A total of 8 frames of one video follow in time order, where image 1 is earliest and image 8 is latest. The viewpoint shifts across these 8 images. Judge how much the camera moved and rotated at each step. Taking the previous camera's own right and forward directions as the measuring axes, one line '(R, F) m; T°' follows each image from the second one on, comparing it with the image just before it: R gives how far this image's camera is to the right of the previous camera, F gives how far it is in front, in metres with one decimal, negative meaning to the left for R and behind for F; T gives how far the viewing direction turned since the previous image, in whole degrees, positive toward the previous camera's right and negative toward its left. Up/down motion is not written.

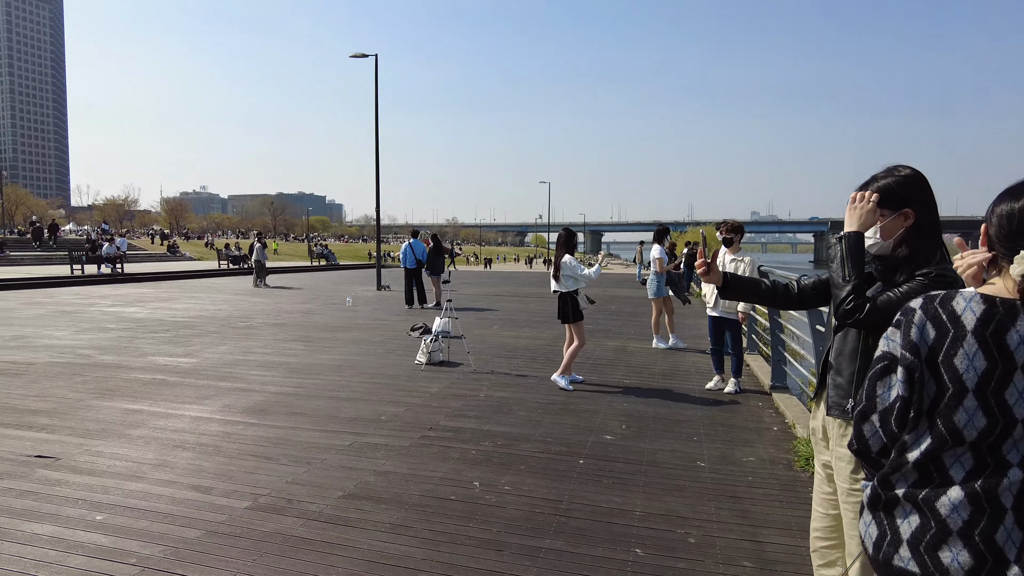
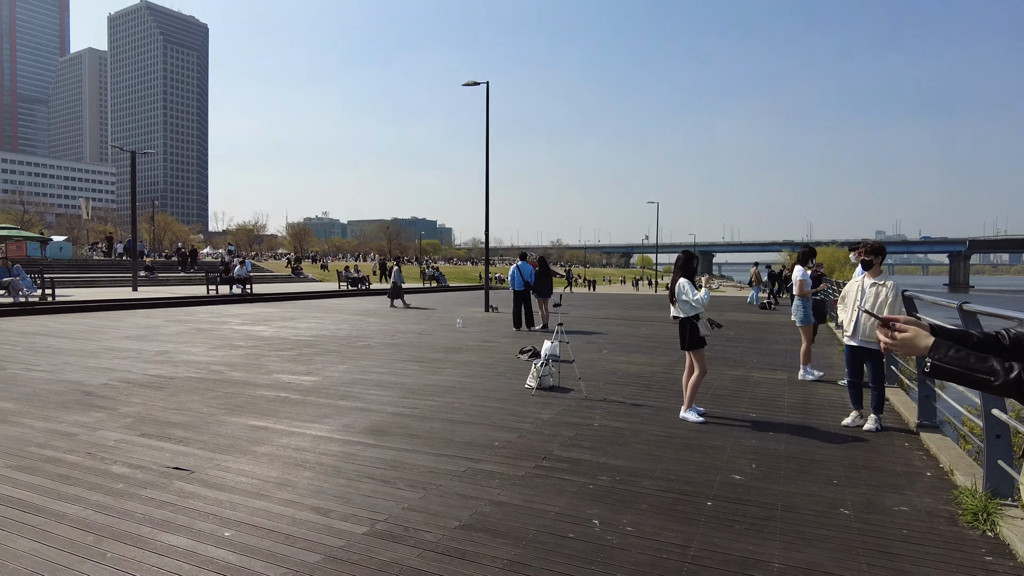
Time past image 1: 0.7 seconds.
(-0.1, +0.2) m; -9°
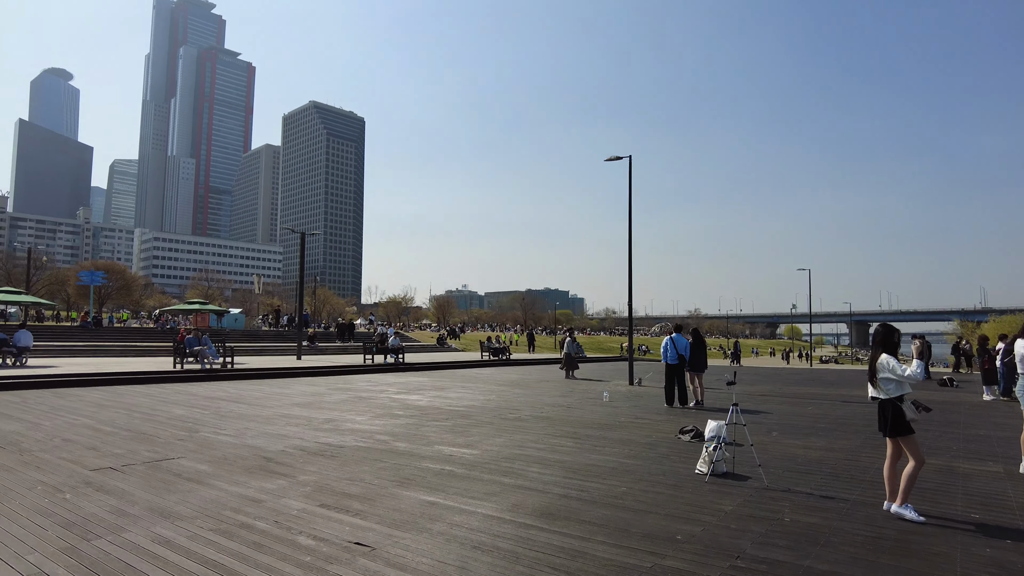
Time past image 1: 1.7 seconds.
(-0.4, +0.2) m; -12°
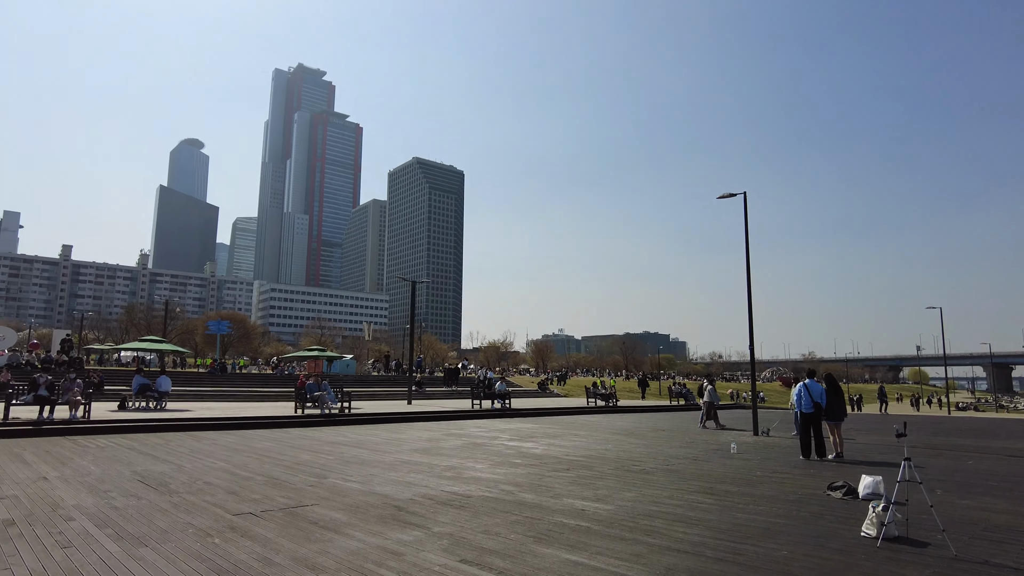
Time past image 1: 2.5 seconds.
(-0.4, +0.2) m; -8°
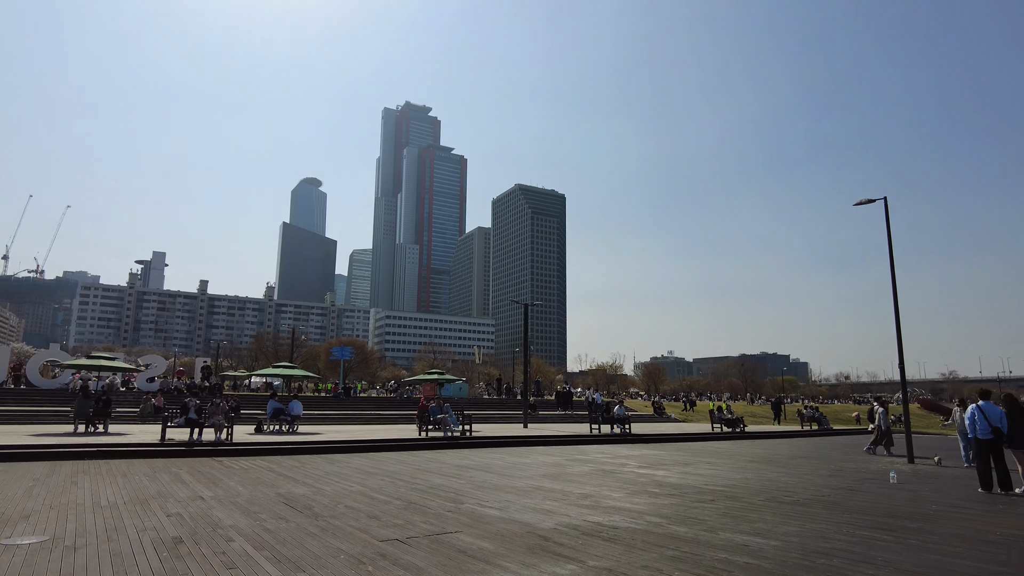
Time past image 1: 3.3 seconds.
(-0.5, +0.3) m; -9°
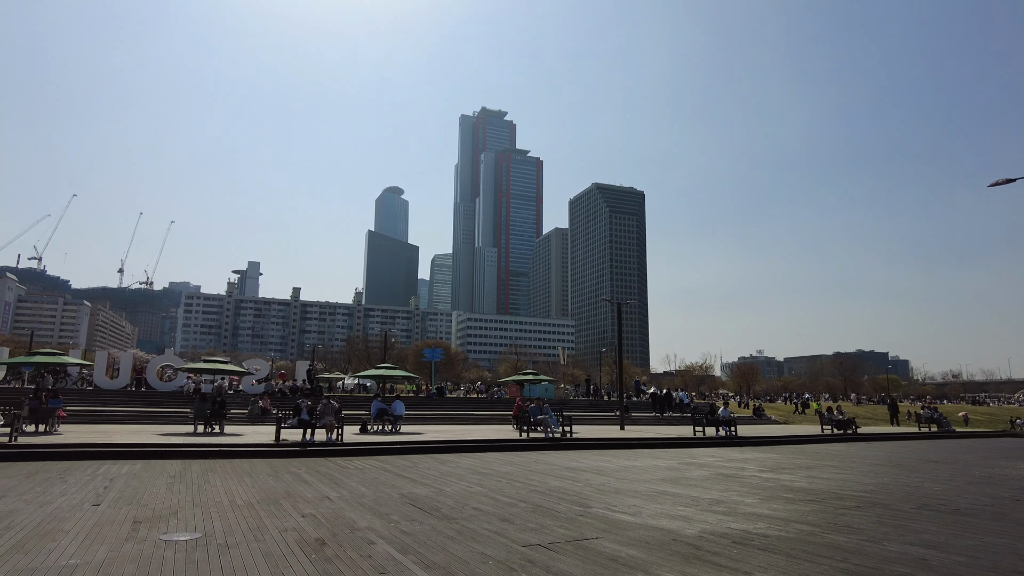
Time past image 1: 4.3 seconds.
(-0.7, +0.3) m; -7°
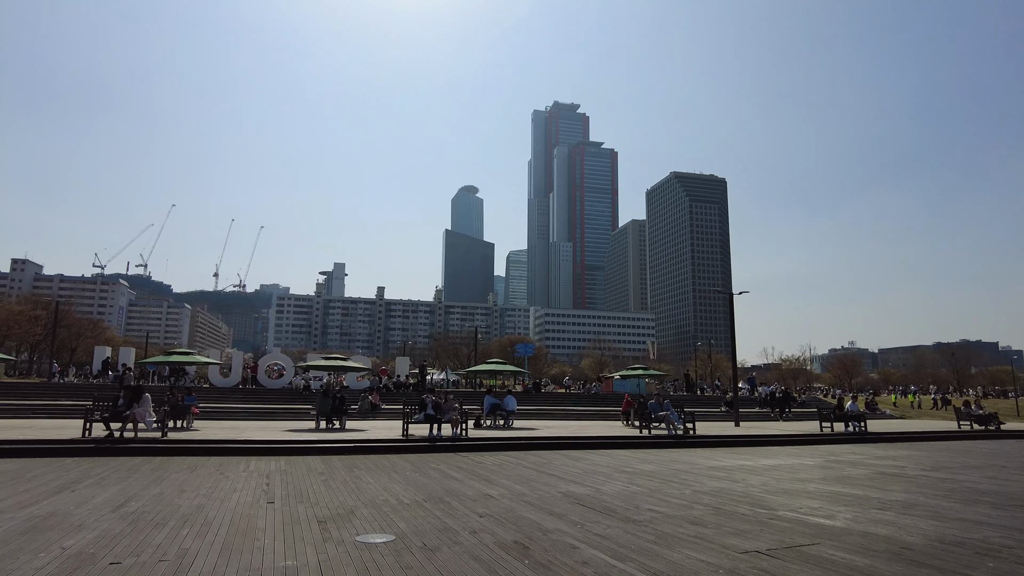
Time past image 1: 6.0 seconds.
(-1.3, +0.4) m; -6°
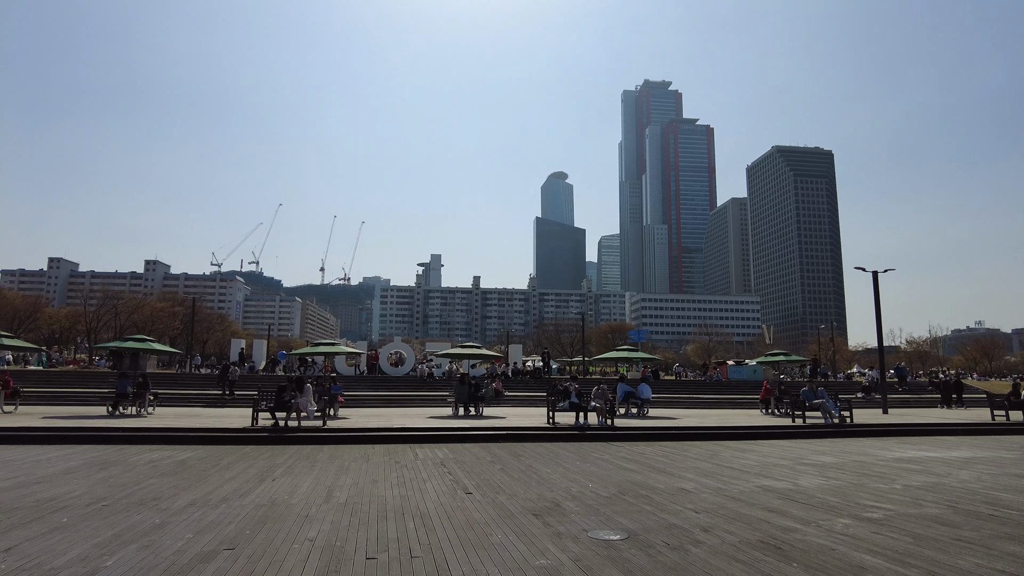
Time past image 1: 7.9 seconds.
(-1.4, +0.3) m; -8°
